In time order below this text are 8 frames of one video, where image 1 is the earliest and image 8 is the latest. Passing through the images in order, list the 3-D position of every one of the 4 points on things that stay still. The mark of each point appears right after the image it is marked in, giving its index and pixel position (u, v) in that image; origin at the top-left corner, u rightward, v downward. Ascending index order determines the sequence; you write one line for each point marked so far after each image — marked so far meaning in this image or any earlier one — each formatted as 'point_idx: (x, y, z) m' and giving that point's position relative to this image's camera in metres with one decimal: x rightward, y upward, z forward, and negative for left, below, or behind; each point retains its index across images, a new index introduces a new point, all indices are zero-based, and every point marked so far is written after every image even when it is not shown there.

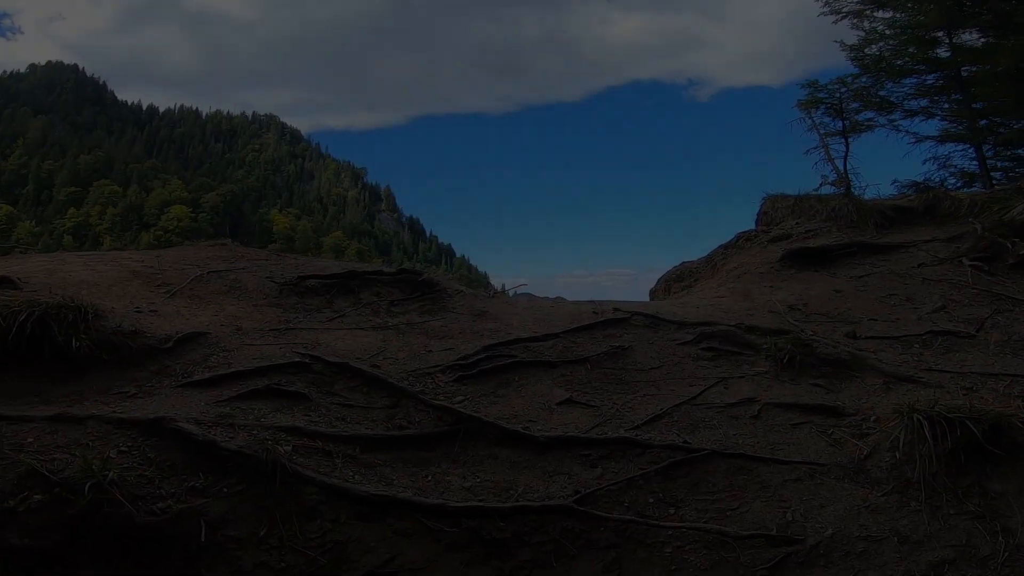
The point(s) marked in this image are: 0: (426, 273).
0: (-0.9, +0.2, +7.4) m
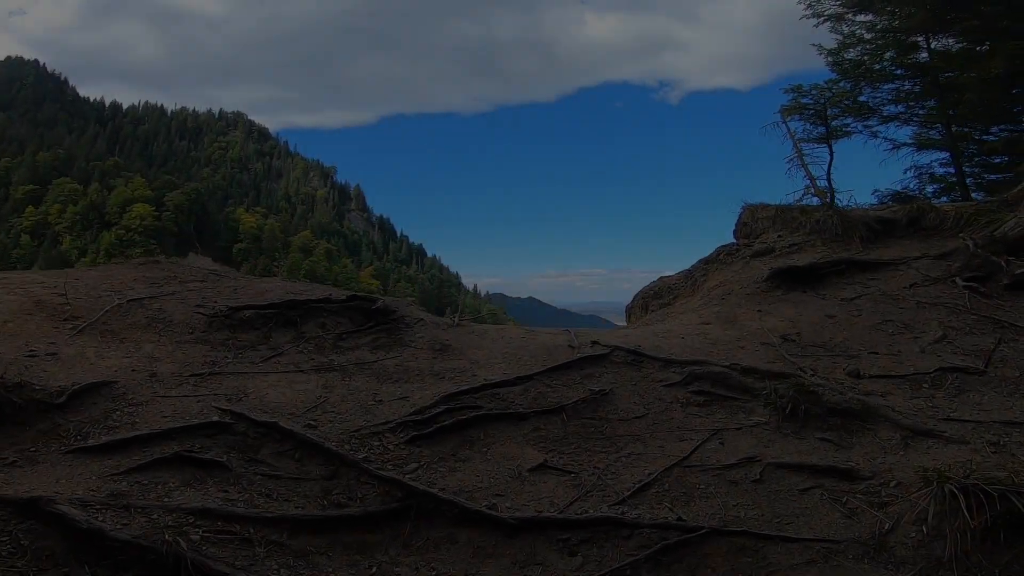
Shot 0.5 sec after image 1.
0: (-1.2, -0.1, +6.6) m
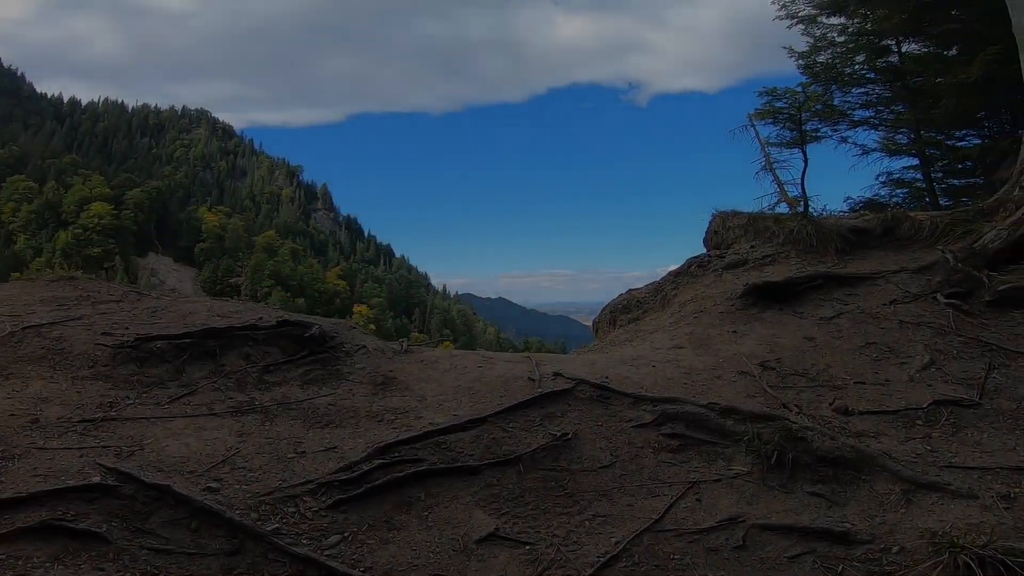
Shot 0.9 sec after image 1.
0: (-1.6, -0.3, +5.8) m
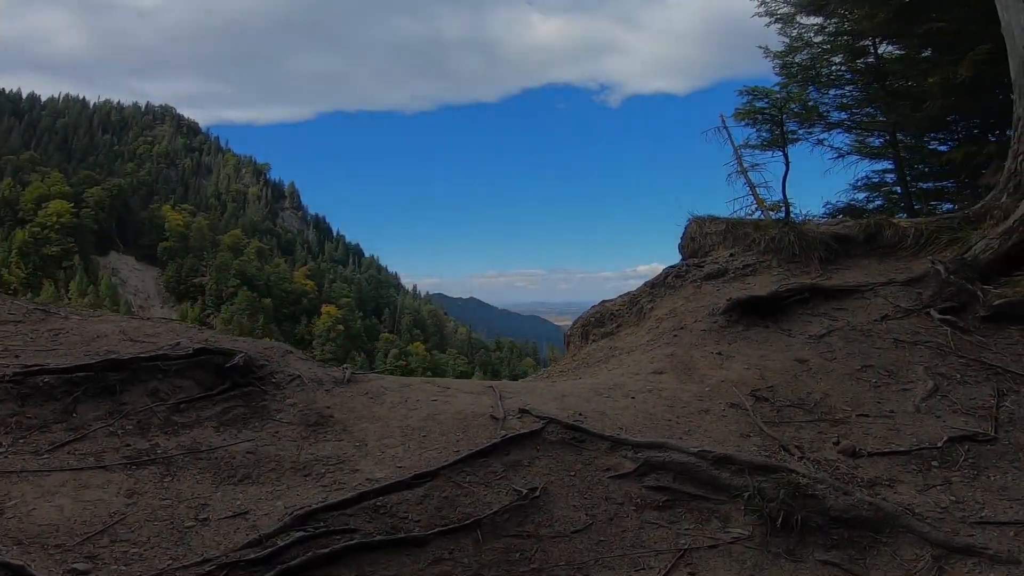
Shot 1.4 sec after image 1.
0: (-1.9, -0.5, +5.0) m
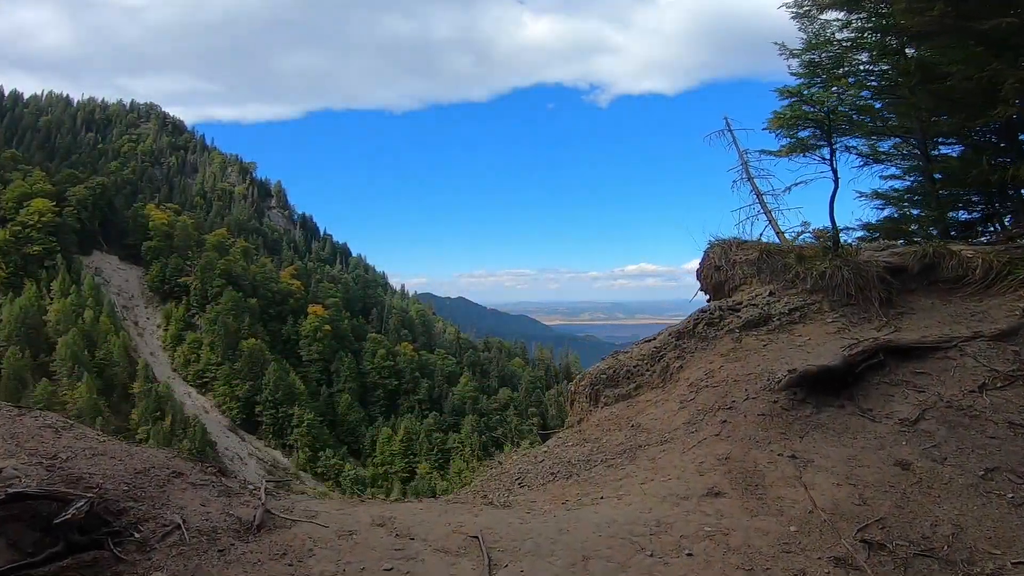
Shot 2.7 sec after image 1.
0: (-1.9, -0.9, +3.2) m
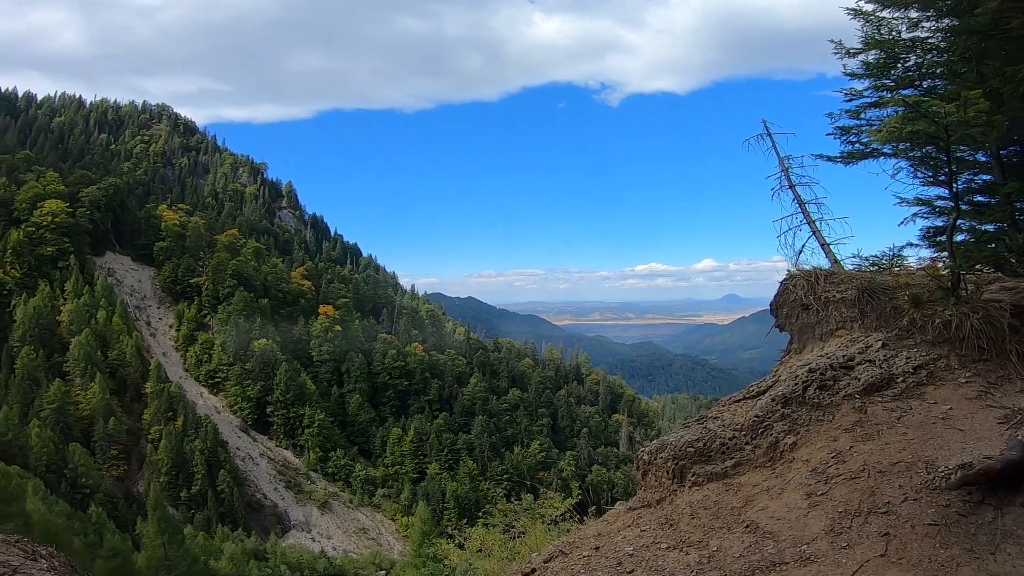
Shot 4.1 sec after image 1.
0: (-1.4, -1.4, +2.2) m
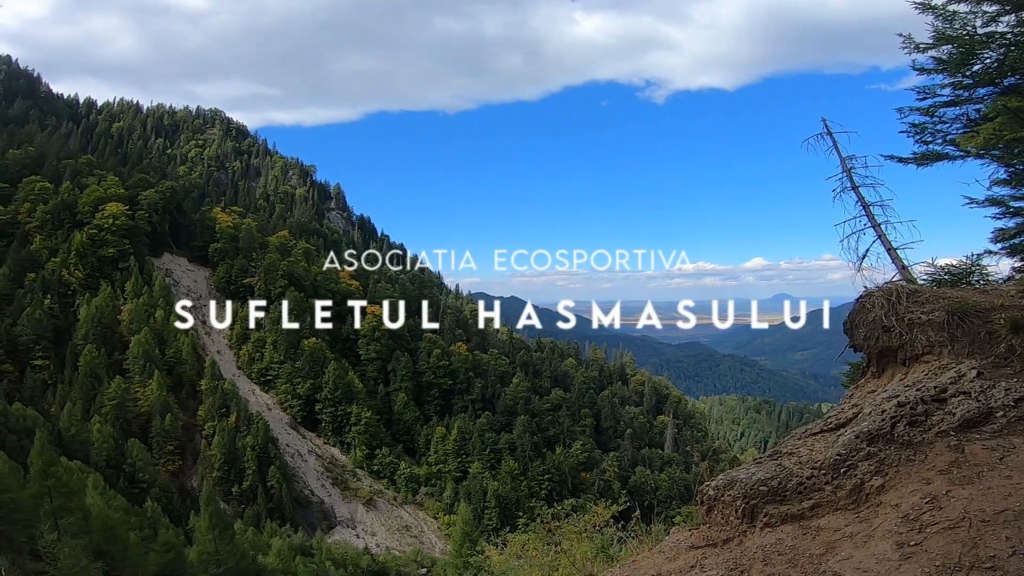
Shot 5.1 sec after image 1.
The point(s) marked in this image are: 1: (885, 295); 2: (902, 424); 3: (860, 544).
0: (-1.2, -1.6, +1.9) m
1: (+3.7, -0.1, +6.9) m
2: (+2.9, -1.0, +5.2) m
3: (+2.2, -1.6, +4.4) m
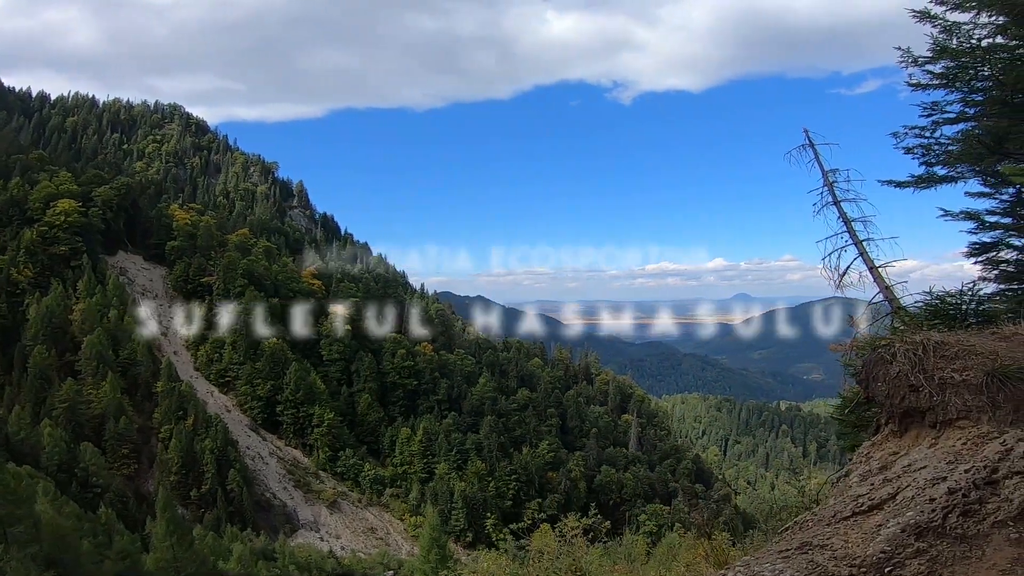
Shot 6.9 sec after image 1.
0: (-1.1, -2.0, +1.0) m
1: (+3.6, -0.5, +6.2) m
2: (+2.8, -1.4, +4.5) m
3: (+2.1, -2.0, +3.7) m
